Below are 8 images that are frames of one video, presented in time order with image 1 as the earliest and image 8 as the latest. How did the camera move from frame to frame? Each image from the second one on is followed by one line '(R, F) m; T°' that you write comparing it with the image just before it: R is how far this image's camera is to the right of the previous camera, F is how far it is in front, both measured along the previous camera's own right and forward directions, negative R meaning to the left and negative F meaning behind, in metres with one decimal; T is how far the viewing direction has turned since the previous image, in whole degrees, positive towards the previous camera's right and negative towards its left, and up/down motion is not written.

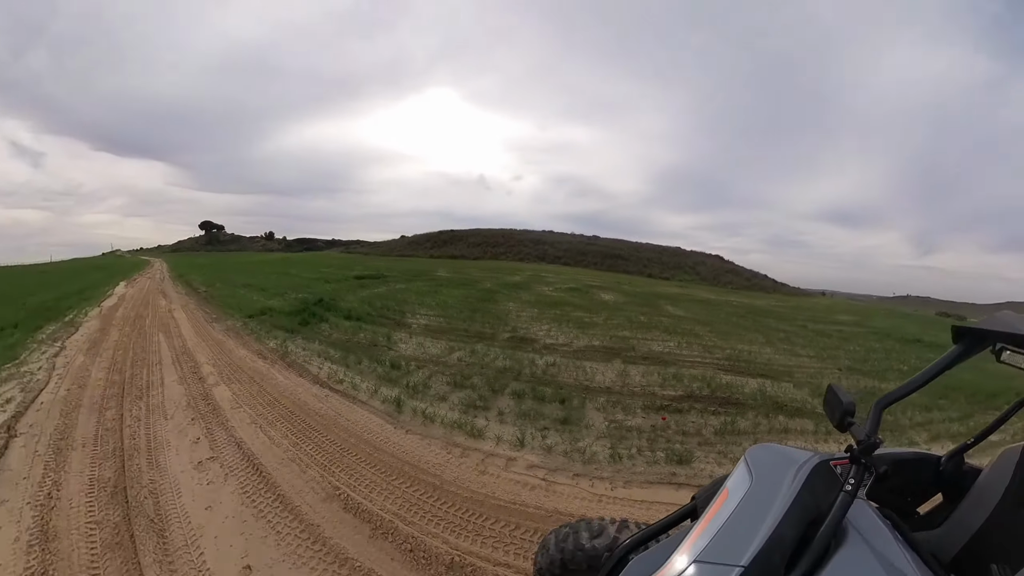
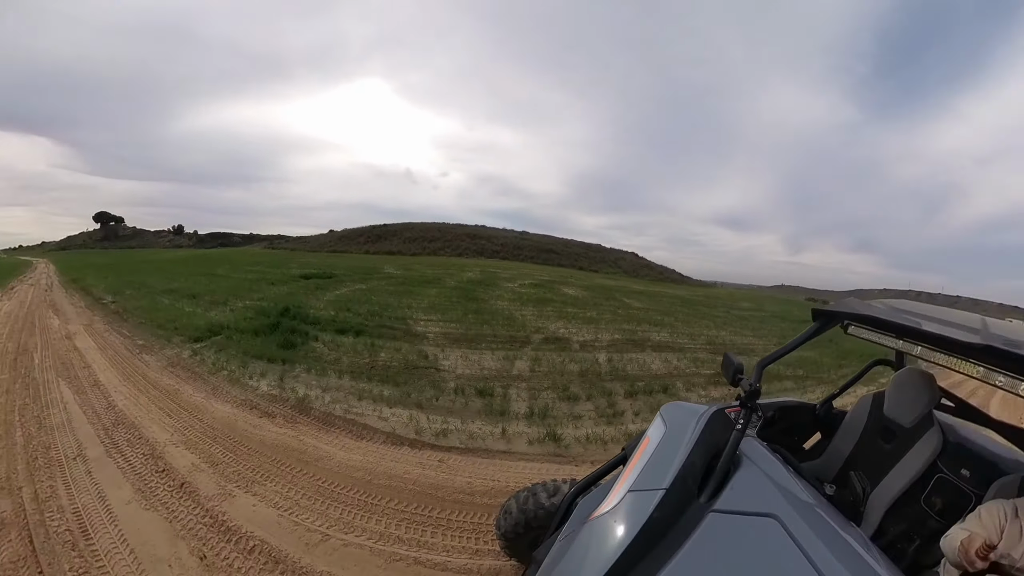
(-1.3, +0.1) m; +15°
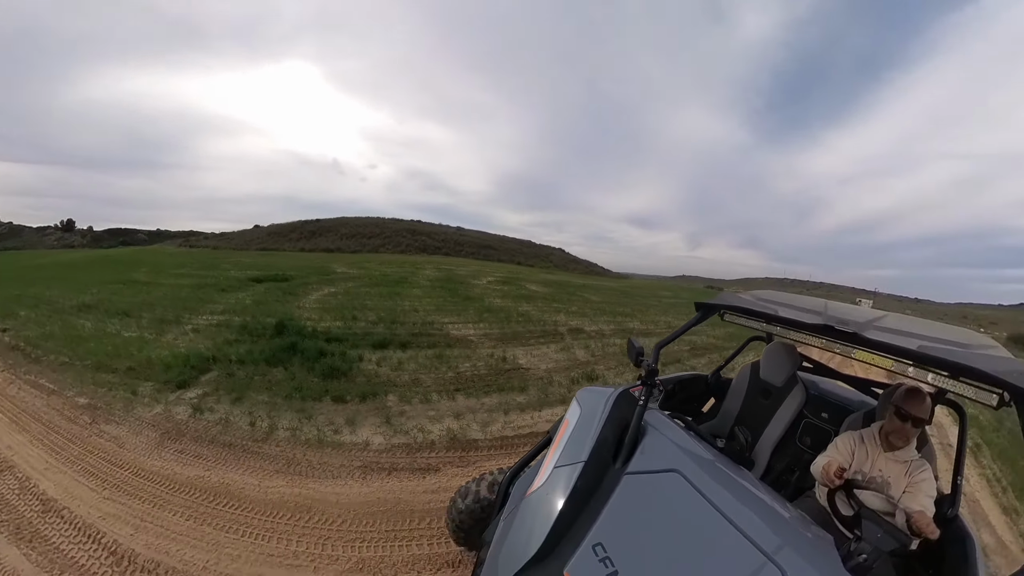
(-1.3, +0.1) m; +15°
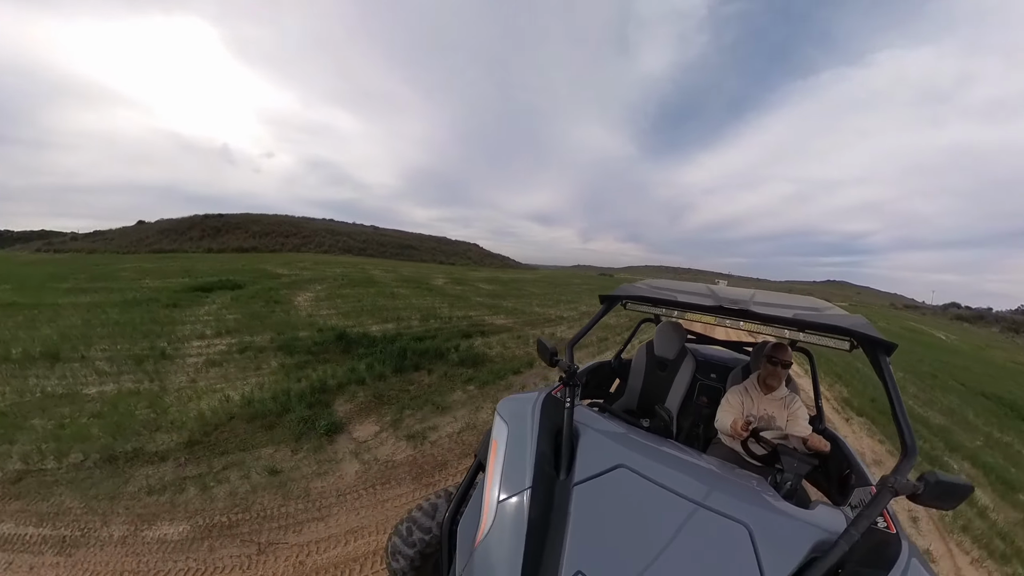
(-1.7, +0.5) m; +19°
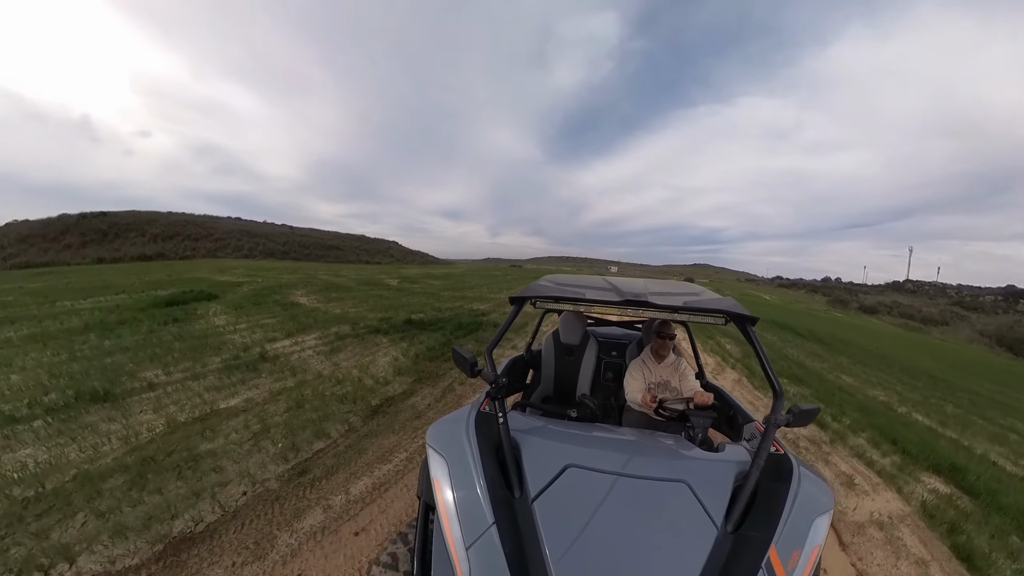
(-1.3, -0.1) m; +16°
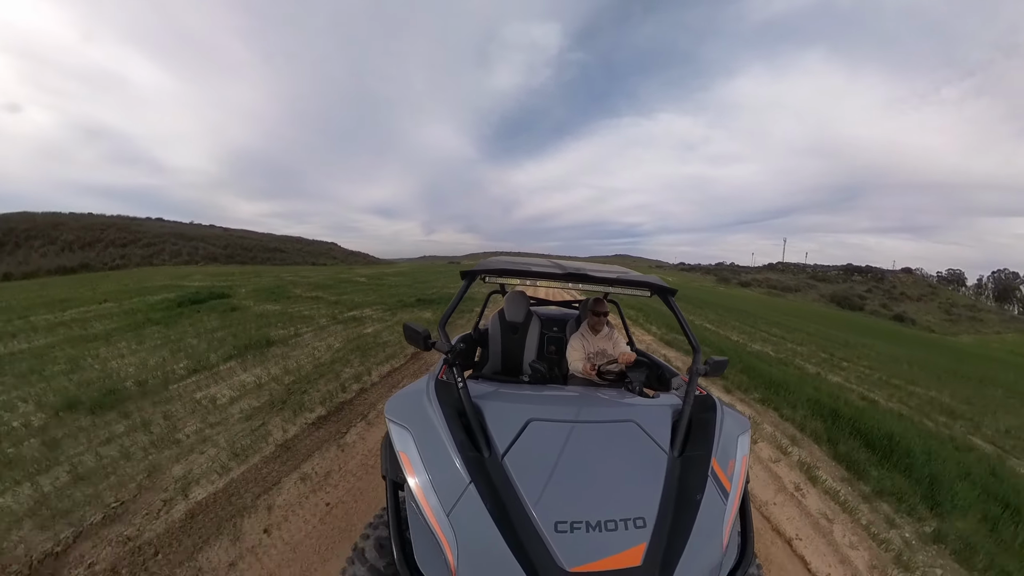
(-0.7, -1.3) m; +10°
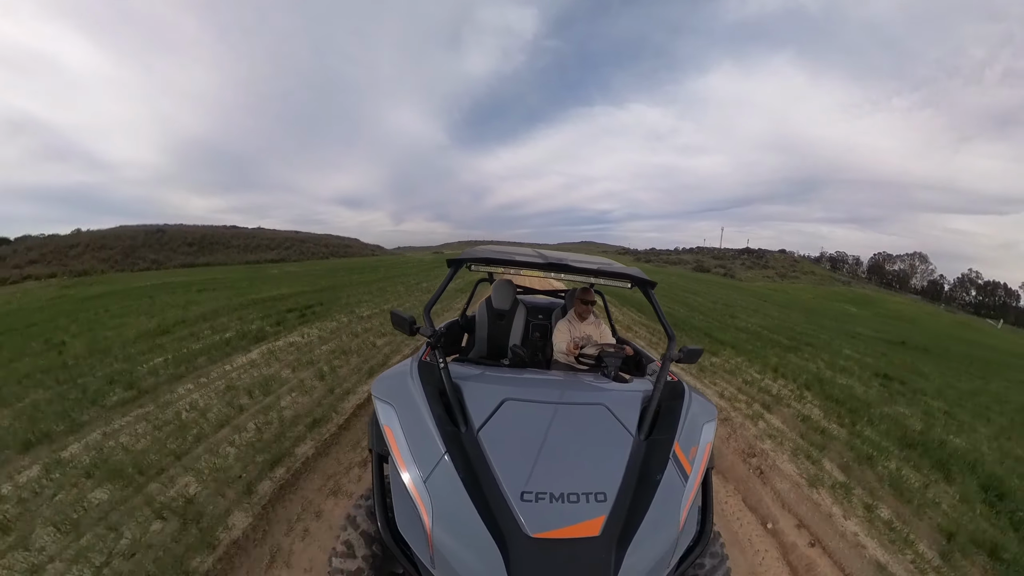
(-0.9, -18.3) m; +3°
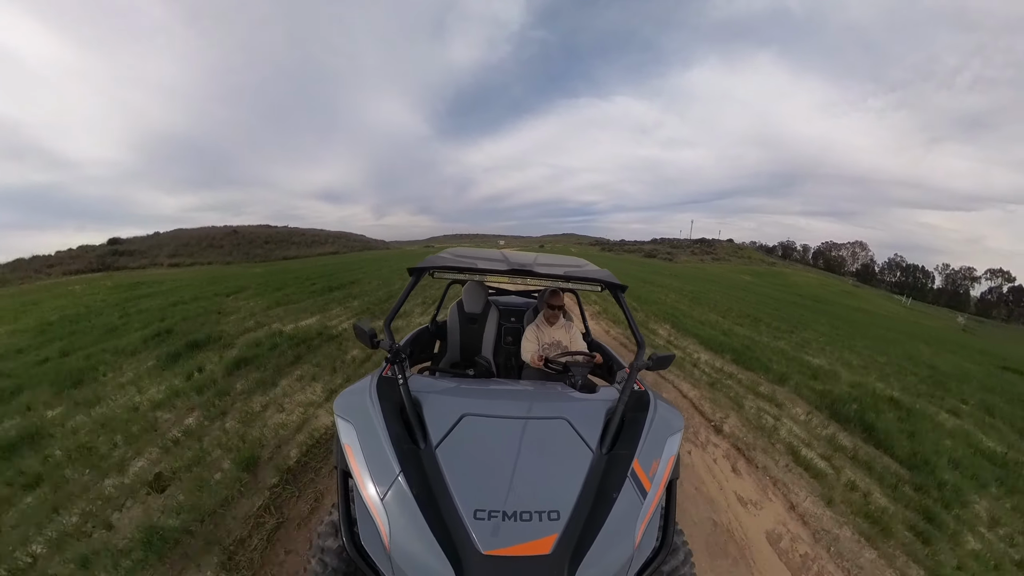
(+1.0, -15.5) m; 0°
